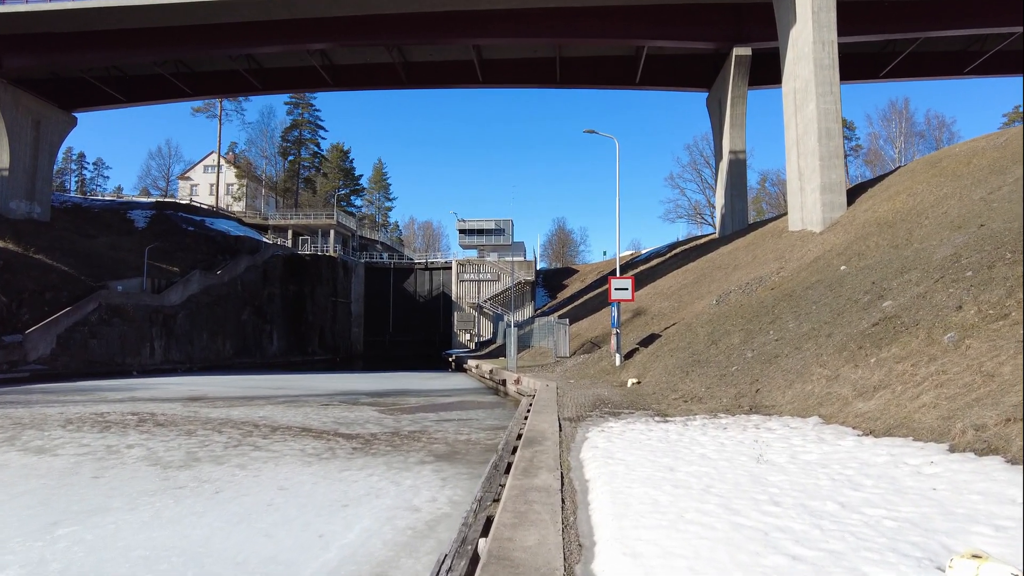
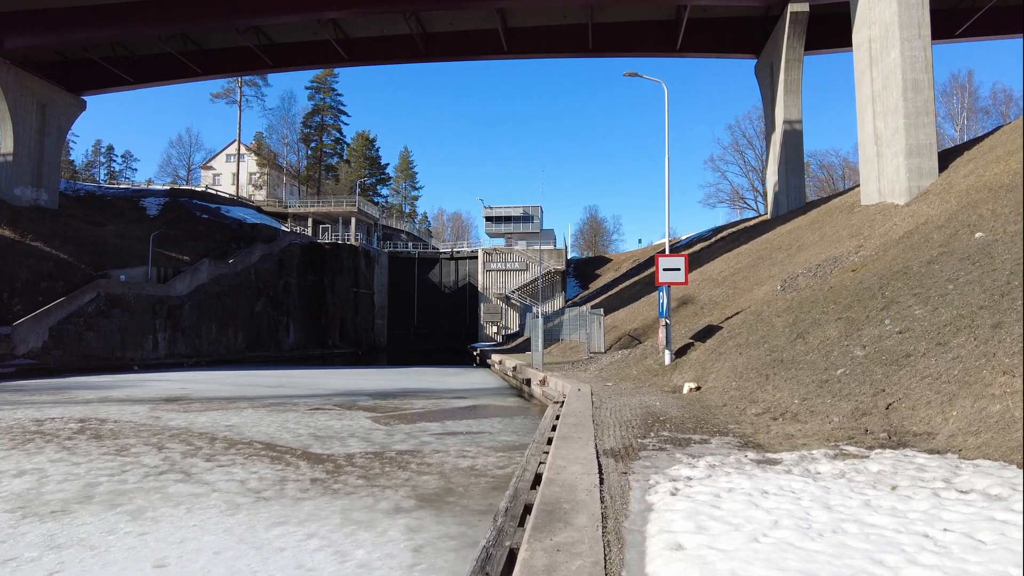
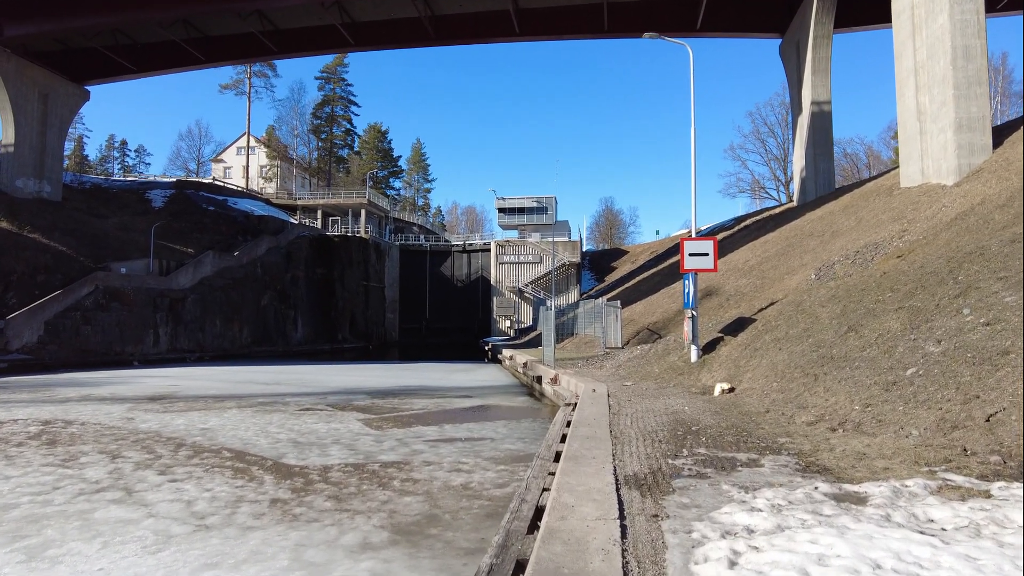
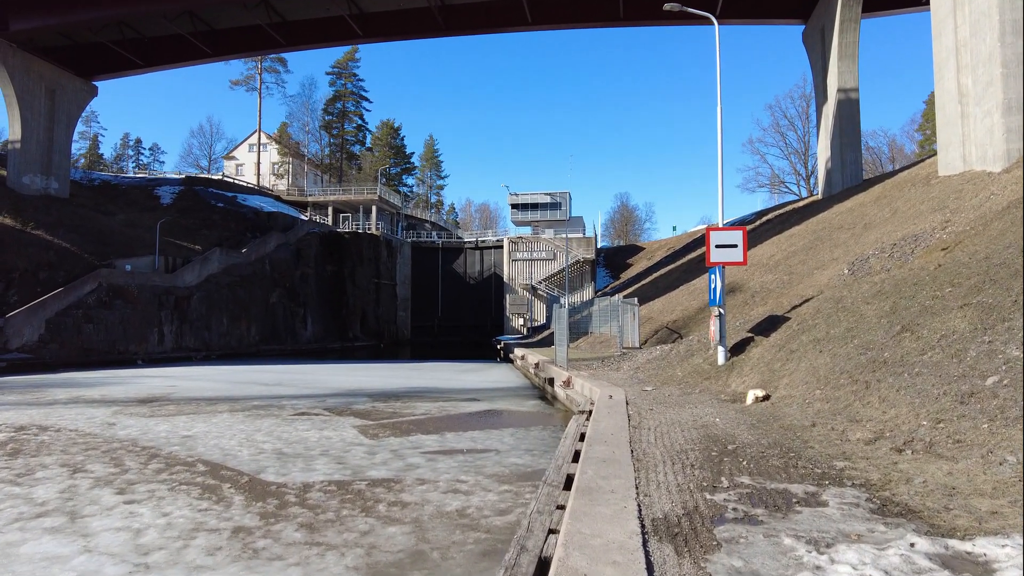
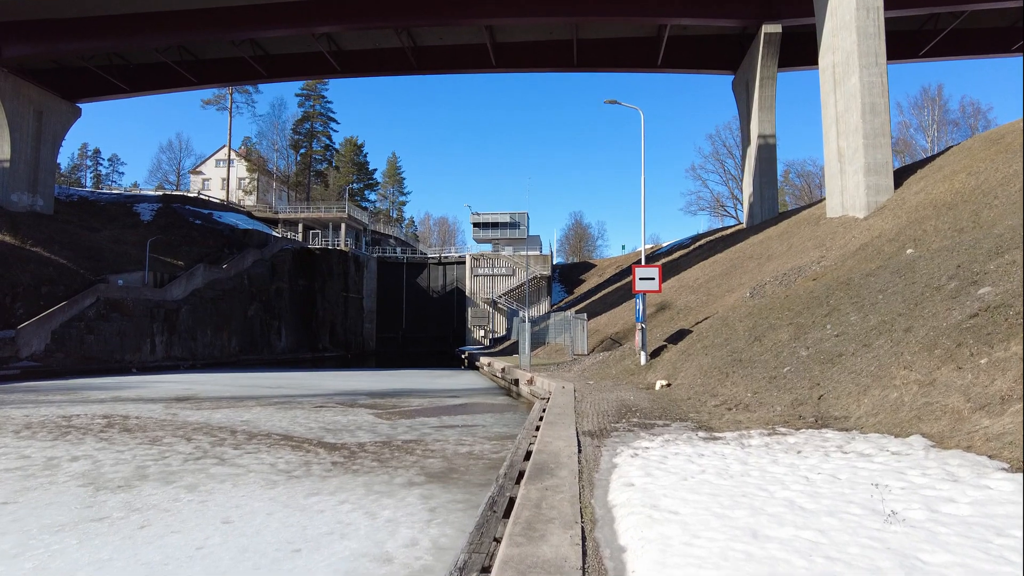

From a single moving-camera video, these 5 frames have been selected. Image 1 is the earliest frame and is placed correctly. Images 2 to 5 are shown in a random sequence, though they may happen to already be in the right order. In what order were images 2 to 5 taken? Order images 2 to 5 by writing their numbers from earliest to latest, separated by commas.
5, 2, 3, 4
